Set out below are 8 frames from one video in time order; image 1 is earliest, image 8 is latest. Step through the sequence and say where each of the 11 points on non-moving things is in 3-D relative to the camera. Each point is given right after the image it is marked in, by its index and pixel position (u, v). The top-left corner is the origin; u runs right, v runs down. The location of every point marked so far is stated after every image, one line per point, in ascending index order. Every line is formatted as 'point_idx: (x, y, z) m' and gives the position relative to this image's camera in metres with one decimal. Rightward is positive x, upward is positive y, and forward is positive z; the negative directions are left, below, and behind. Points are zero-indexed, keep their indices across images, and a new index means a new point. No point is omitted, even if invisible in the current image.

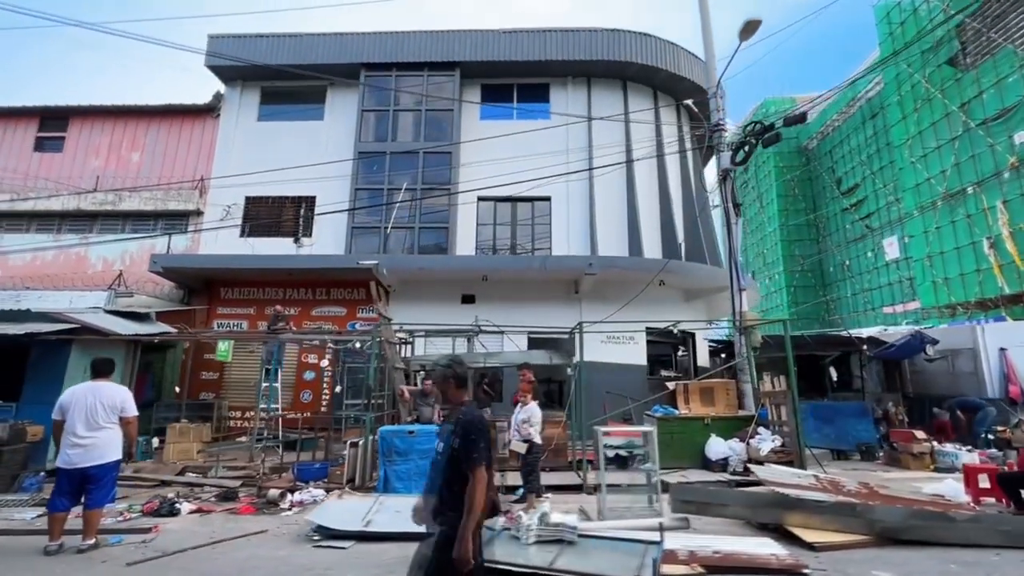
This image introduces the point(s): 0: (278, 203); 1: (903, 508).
0: (-7.2, +2.6, +14.7) m
1: (+4.1, -2.3, +5.1) m
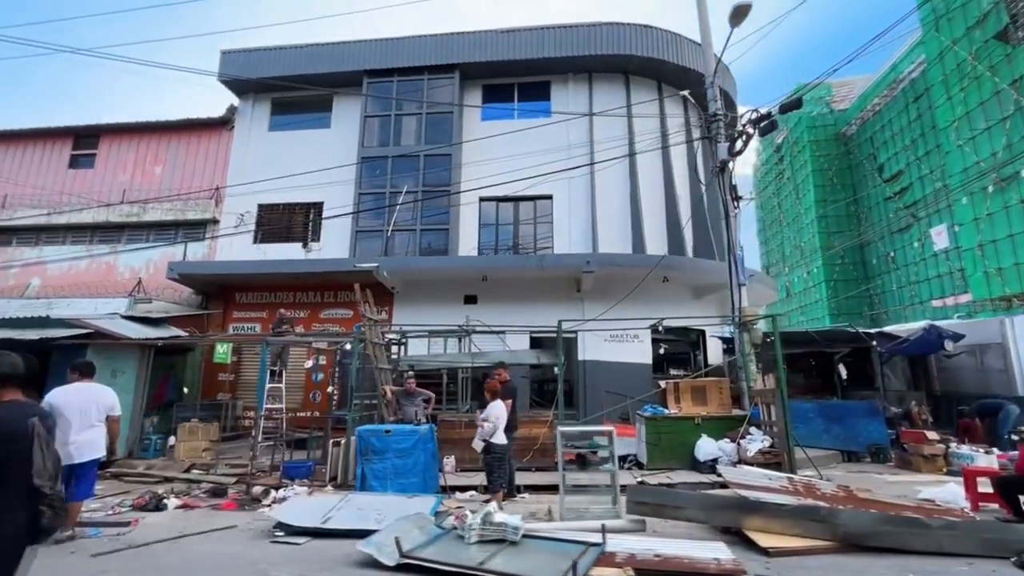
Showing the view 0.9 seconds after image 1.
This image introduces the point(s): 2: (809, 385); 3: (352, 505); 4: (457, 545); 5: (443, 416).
0: (-7.1, +2.5, +15.2) m
1: (+3.6, -2.3, +4.8) m
2: (+7.2, -2.4, +11.9) m
3: (-1.9, -2.7, +5.8) m
4: (-0.5, -2.5, +4.6) m
5: (-1.4, -2.5, +9.5) m
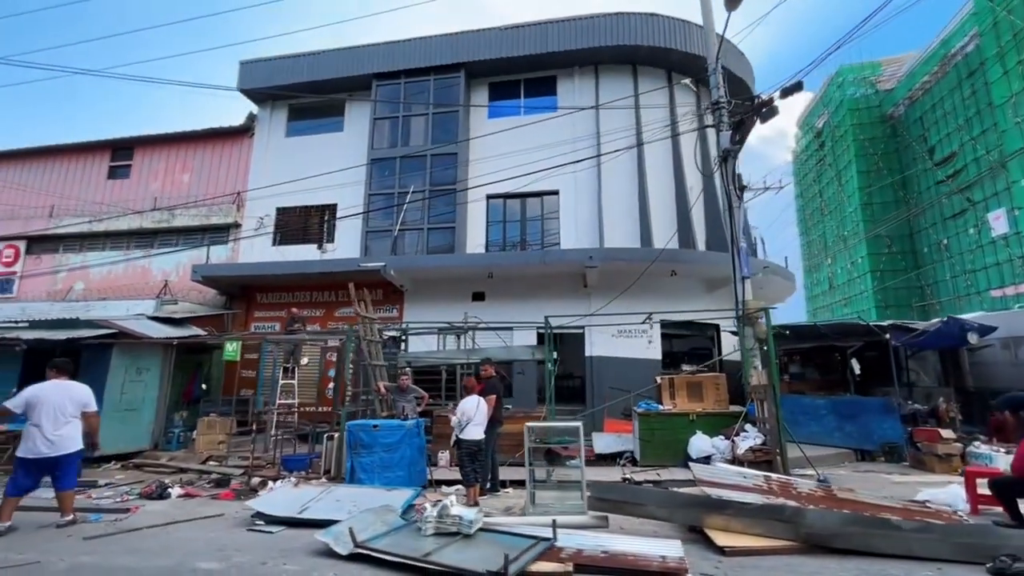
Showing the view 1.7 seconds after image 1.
0: (-6.8, +2.5, +15.7) m
1: (+3.1, -2.2, +4.6) m
2: (+7.3, -2.2, +11.4) m
3: (-2.3, -2.6, +6.1) m
4: (-1.0, -2.4, +4.7) m
5: (-1.5, -2.5, +9.7) m
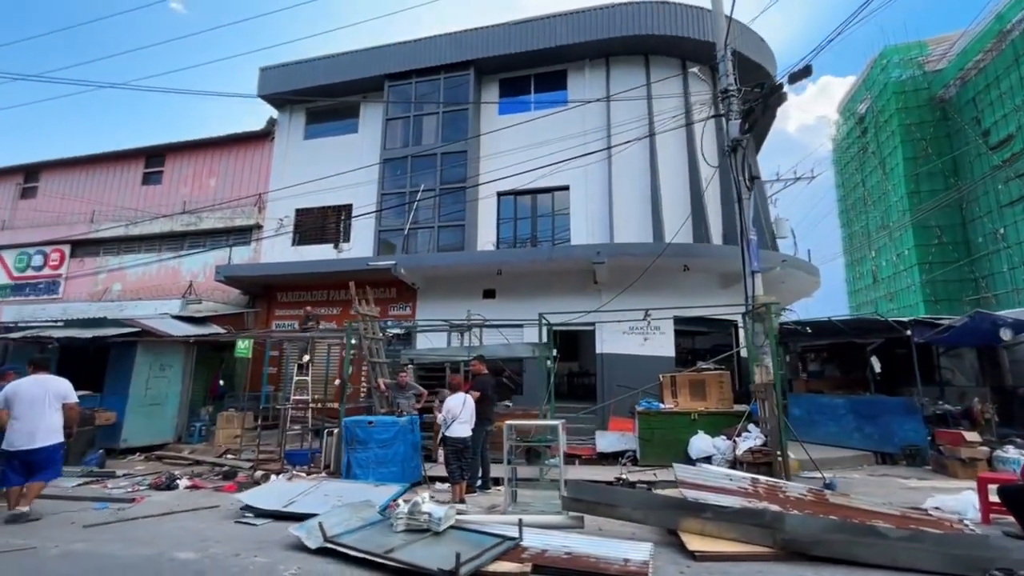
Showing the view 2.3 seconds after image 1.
0: (-6.4, +2.5, +16.1) m
1: (+2.8, -2.1, +4.4) m
2: (+7.4, -2.1, +10.9) m
3: (-2.5, -2.6, +6.2) m
4: (-1.3, -2.4, +4.7) m
5: (-1.4, -2.4, +9.7) m
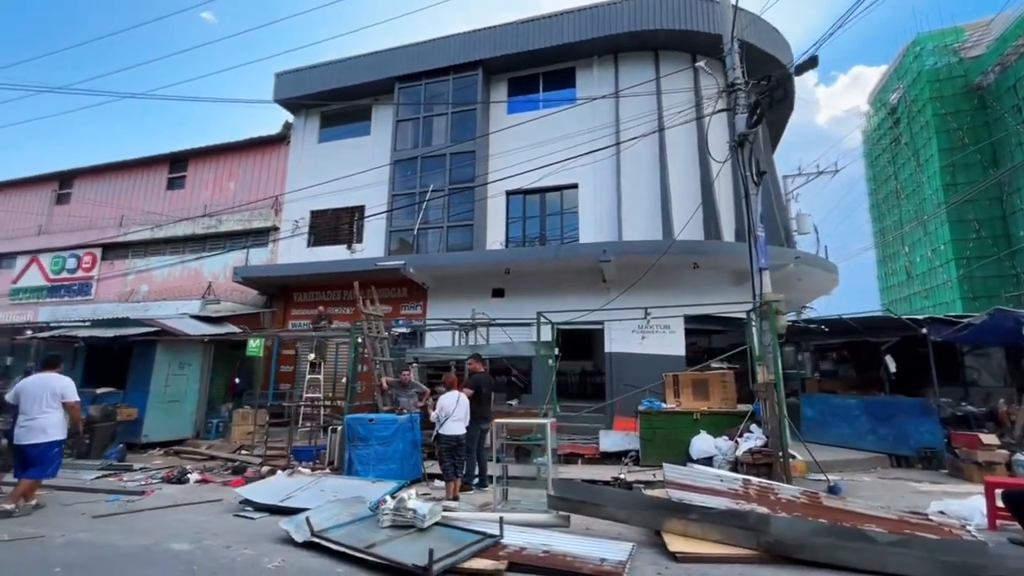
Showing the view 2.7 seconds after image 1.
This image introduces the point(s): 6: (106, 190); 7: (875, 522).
0: (-6.1, +2.5, +16.4) m
1: (+2.6, -2.1, +4.3) m
2: (+7.5, -2.0, +10.5) m
3: (-2.6, -2.6, +6.3) m
4: (-1.4, -2.4, +4.8) m
5: (-1.4, -2.4, +9.8) m
6: (-16.9, +4.1, +19.9) m
7: (+3.5, -2.2, +4.6) m
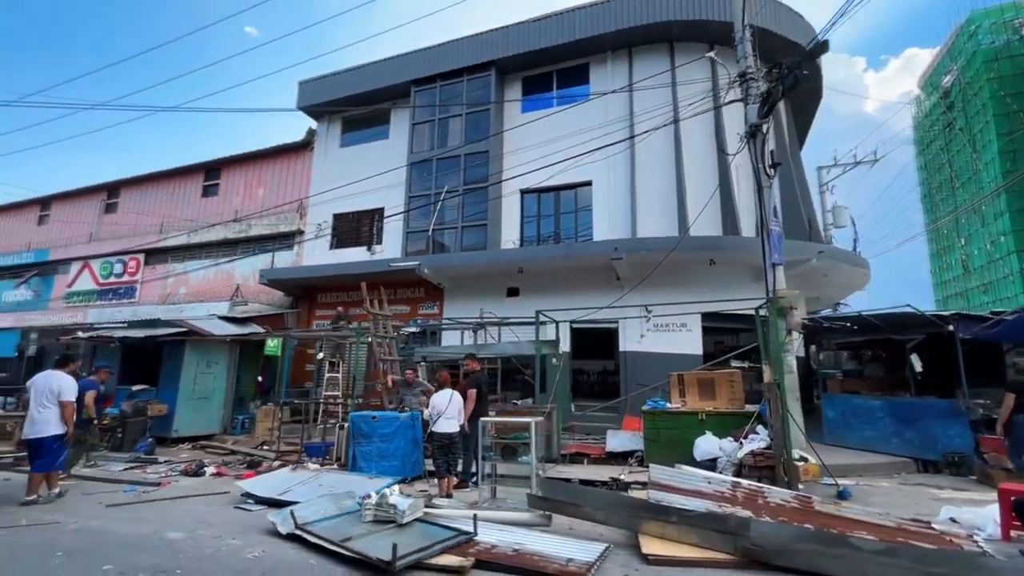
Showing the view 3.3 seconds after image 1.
0: (-5.5, +2.5, +16.8) m
1: (+2.3, -2.1, +4.1) m
2: (+7.7, -1.9, +10.0) m
3: (-2.7, -2.6, +6.5) m
4: (-1.7, -2.4, +4.9) m
5: (-1.2, -2.4, +9.9) m
6: (-16.1, +4.0, +21.1) m
7: (+3.2, -2.2, +4.3) m
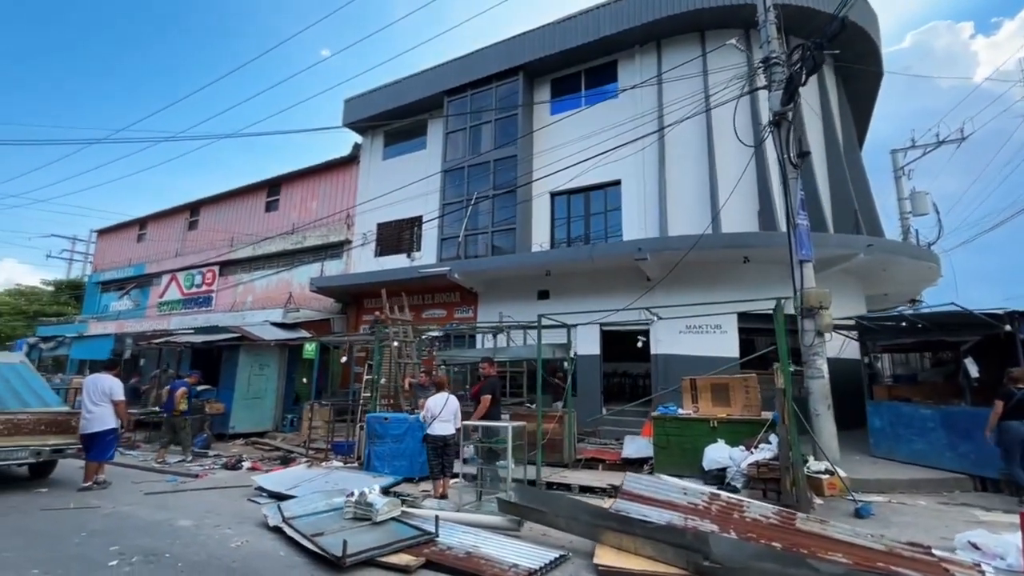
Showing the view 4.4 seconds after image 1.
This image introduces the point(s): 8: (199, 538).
0: (-4.2, +2.3, +17.5) m
1: (+1.9, -2.1, +3.8) m
2: (+8.0, -1.8, +9.0) m
3: (-2.8, -2.8, +7.0) m
4: (-2.0, -2.5, +5.2) m
5: (-0.9, -2.5, +10.1) m
6: (-14.2, +3.5, +23.3) m
7: (+2.8, -2.2, +4.0) m
8: (-3.2, -2.6, +4.9) m
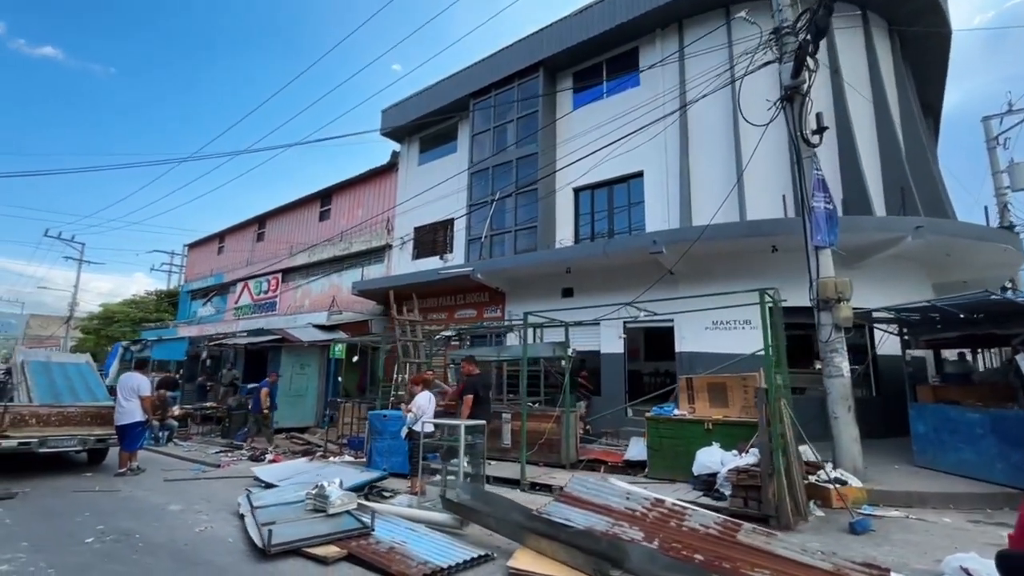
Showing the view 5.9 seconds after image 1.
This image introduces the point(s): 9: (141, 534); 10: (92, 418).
0: (-3.1, +2.2, +18.0) m
1: (+1.1, -2.0, +3.6) m
2: (+7.9, -1.6, +7.8) m
3: (-3.1, -2.8, +7.3) m
4: (-2.5, -2.6, +5.5) m
5: (-0.7, -2.5, +10.2) m
6: (-12.1, +3.2, +25.1) m
7: (+2.0, -2.1, +3.6) m
8: (-3.8, -2.7, +5.4) m
9: (-3.8, -2.5, +5.0) m
10: (-7.3, -2.3, +8.3) m
